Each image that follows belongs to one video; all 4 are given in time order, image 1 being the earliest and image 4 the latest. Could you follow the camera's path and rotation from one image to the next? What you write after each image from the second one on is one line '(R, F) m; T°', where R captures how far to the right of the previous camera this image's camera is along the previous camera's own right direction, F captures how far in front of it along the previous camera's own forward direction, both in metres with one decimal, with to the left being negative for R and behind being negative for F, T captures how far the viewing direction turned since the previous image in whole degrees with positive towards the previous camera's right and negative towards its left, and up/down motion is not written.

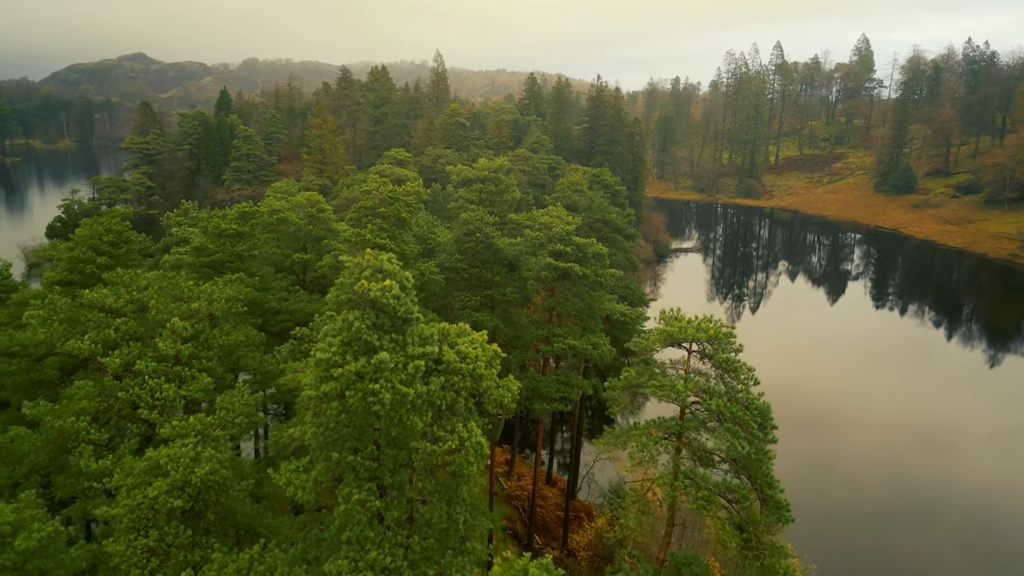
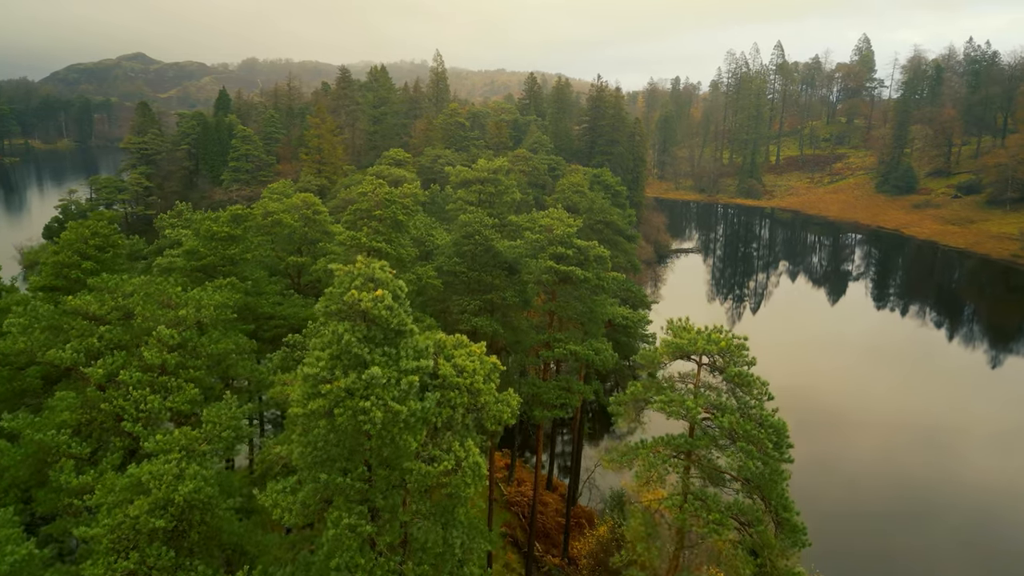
(0.0, +0.6) m; 0°
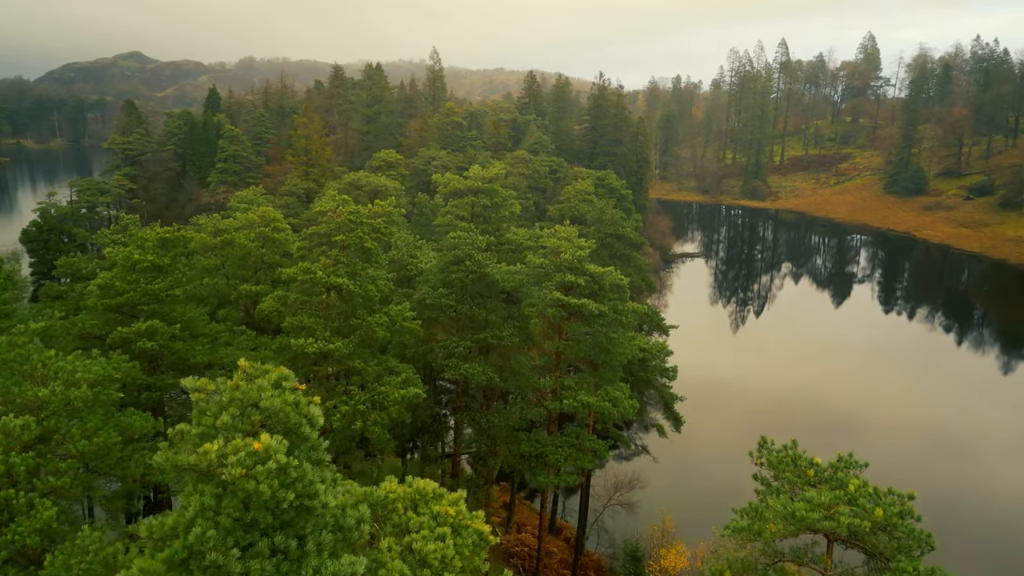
(0.0, +4.3) m; 0°
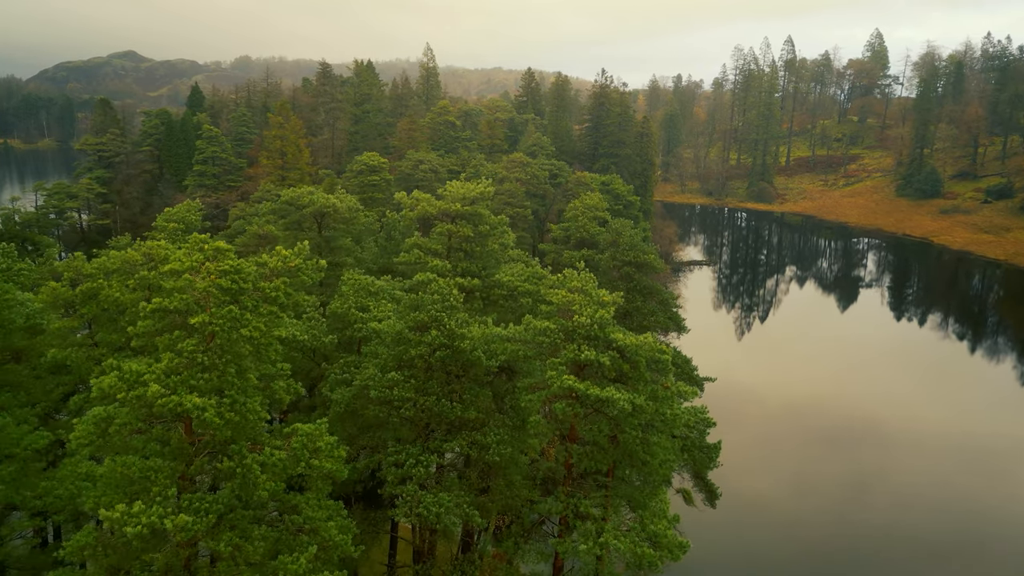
(+0.2, +6.6) m; 0°
